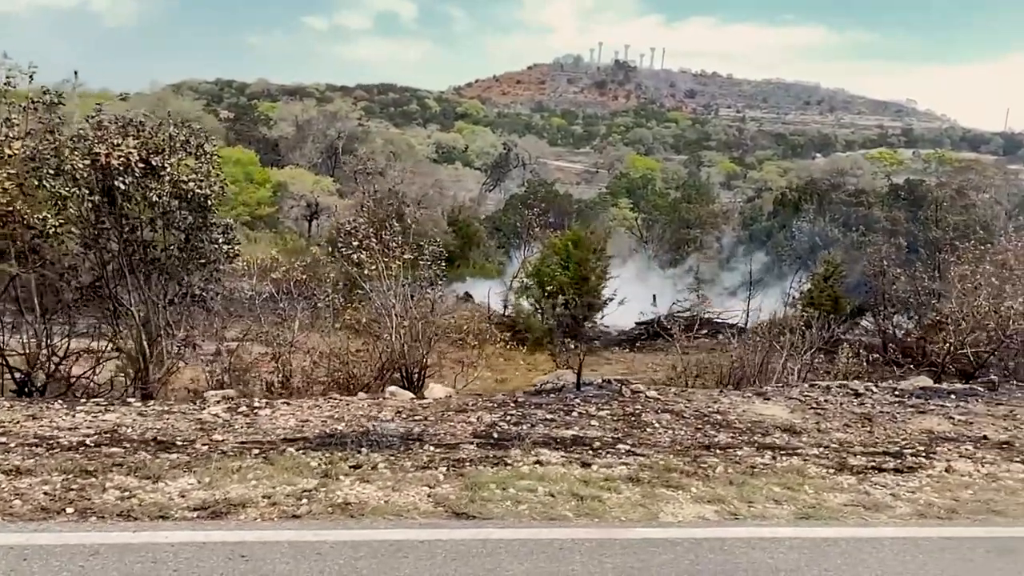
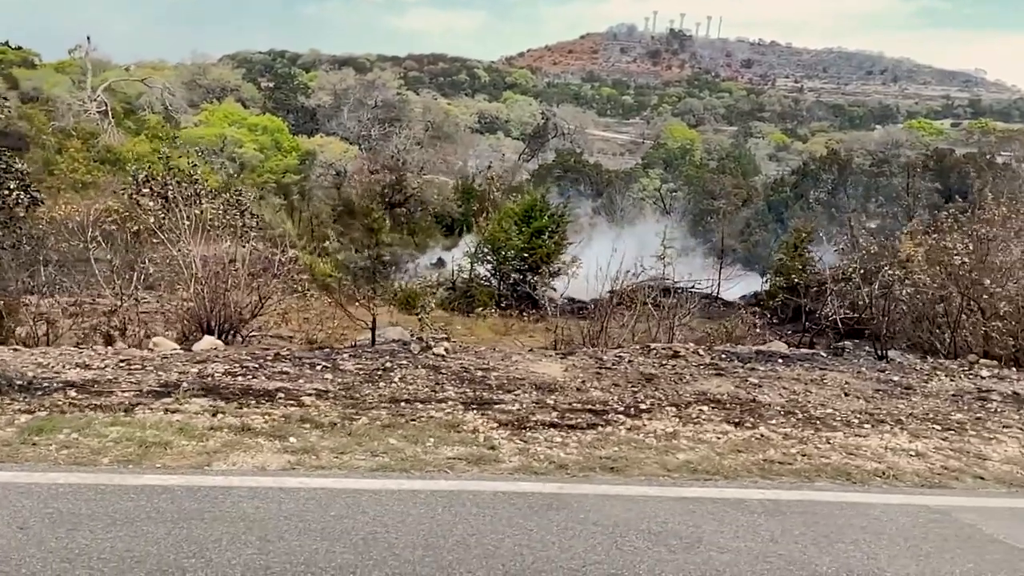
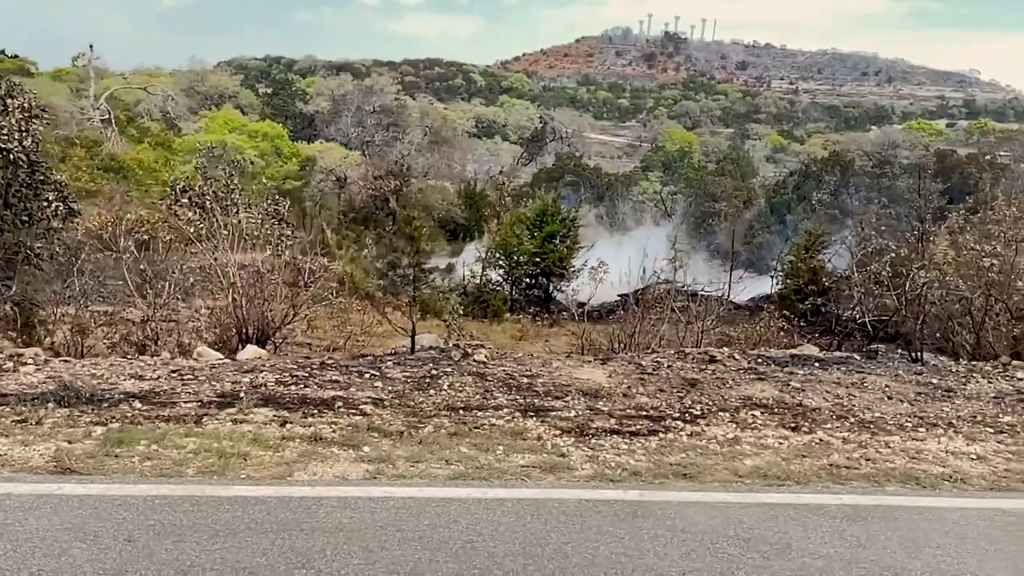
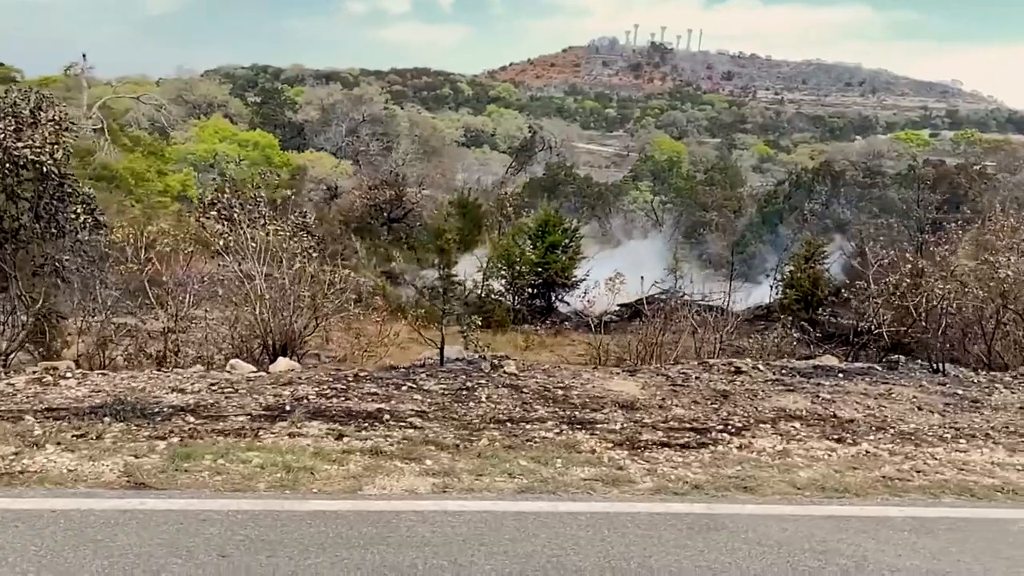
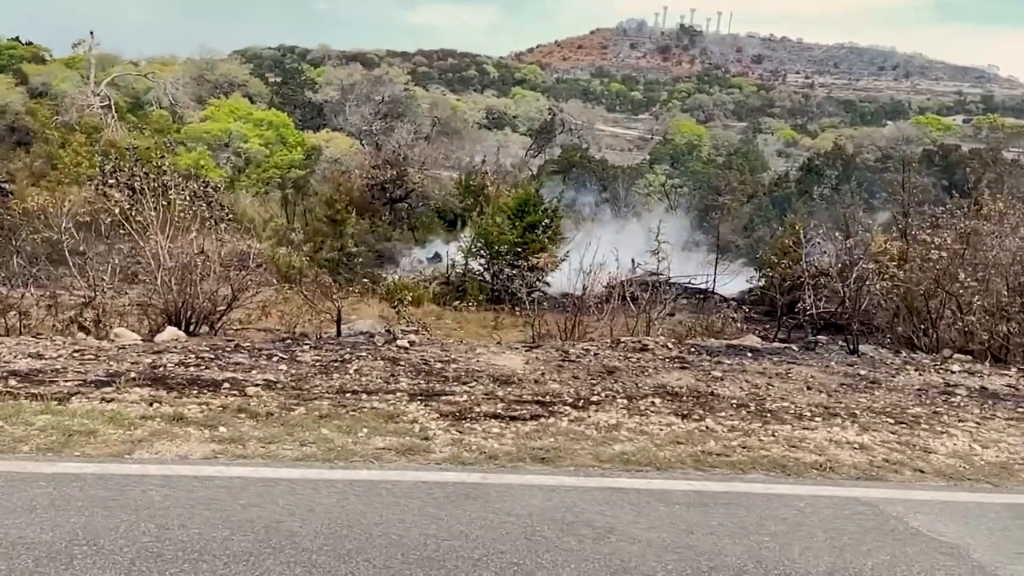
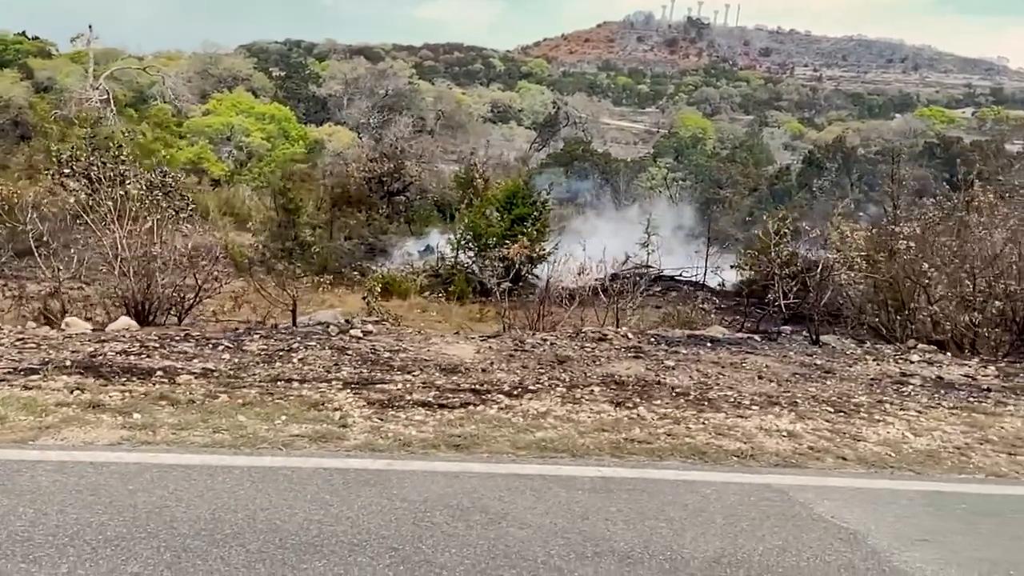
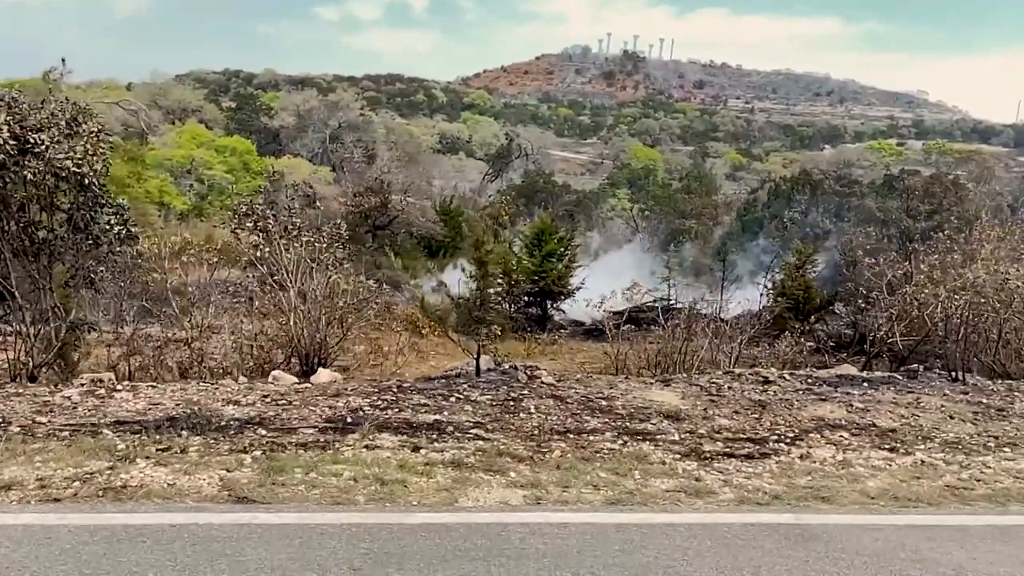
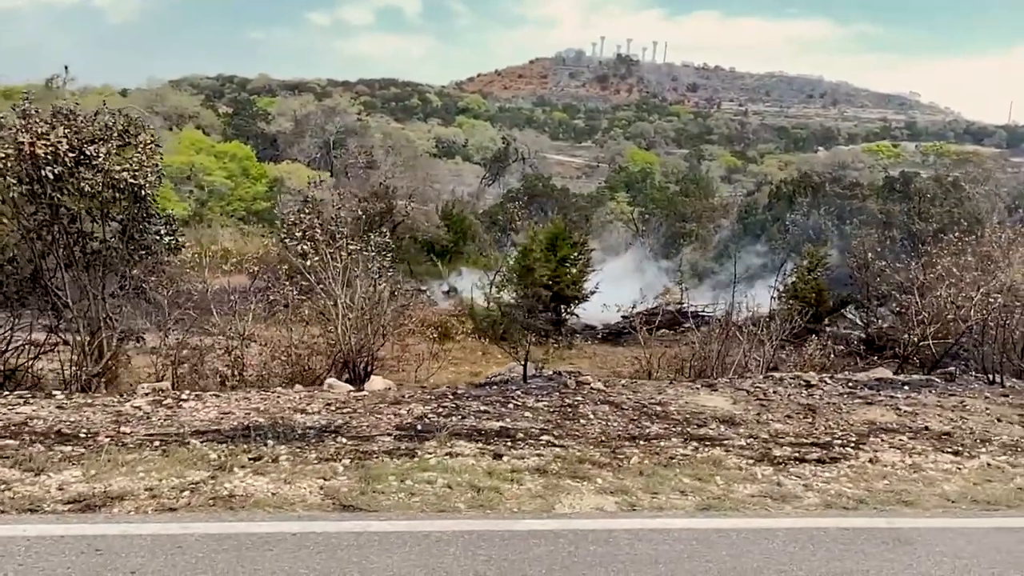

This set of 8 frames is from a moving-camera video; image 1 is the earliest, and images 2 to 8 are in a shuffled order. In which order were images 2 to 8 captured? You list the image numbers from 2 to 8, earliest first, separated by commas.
8, 7, 4, 3, 2, 5, 6
